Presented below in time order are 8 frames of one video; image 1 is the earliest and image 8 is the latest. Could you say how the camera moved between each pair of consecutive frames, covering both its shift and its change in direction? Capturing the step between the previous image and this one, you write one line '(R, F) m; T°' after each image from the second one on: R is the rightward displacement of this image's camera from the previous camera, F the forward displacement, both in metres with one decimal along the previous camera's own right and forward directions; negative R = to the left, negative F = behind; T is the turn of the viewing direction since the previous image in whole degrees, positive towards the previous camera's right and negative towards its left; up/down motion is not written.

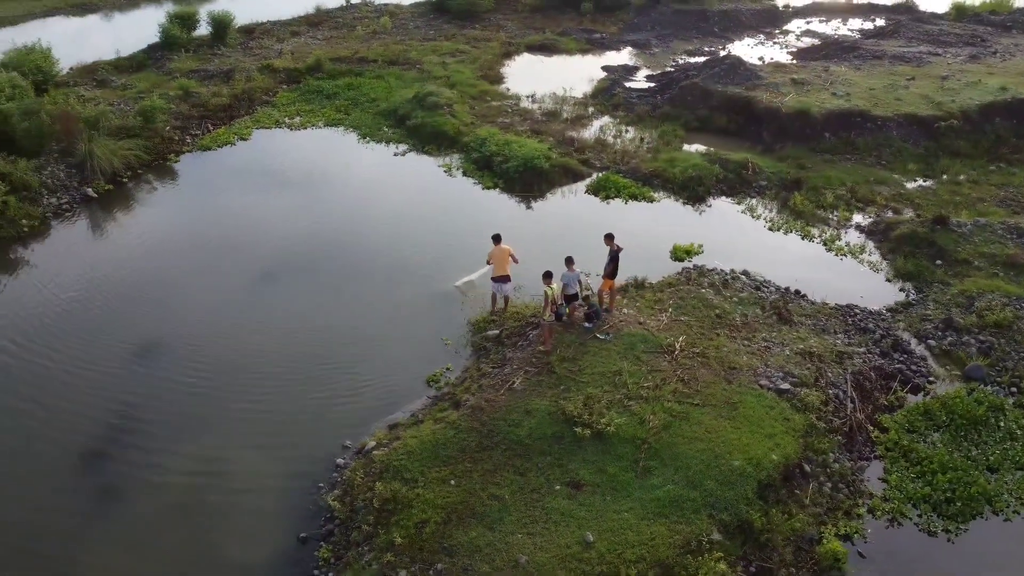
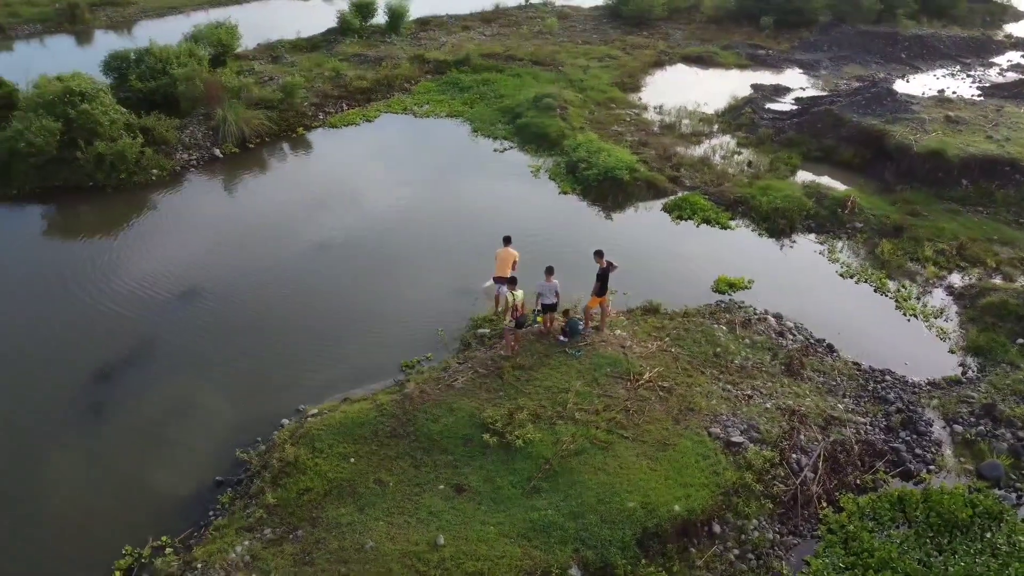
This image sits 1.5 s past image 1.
(+3.6, +0.5) m; -15°
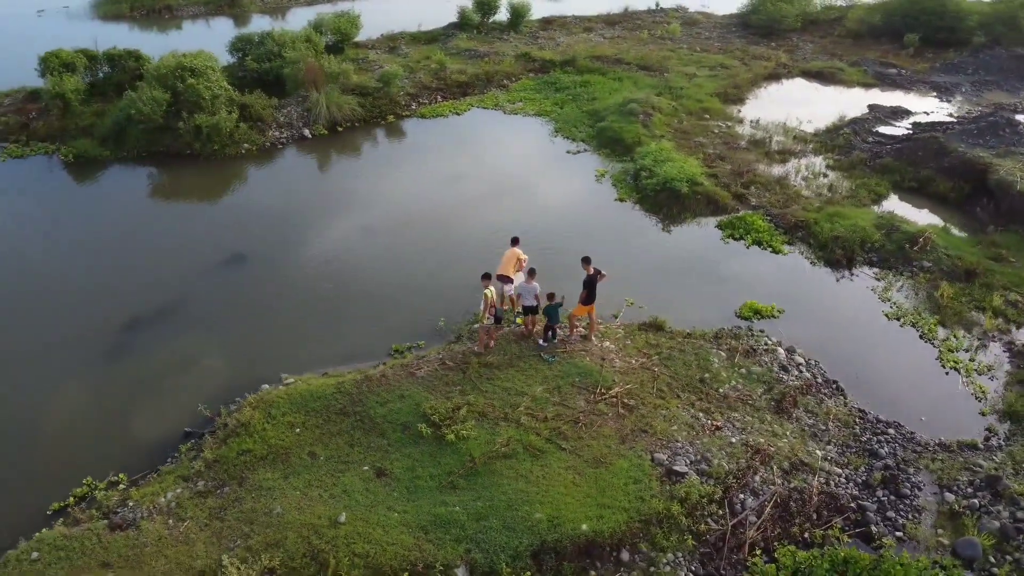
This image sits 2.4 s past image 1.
(+2.6, +0.3) m; -11°
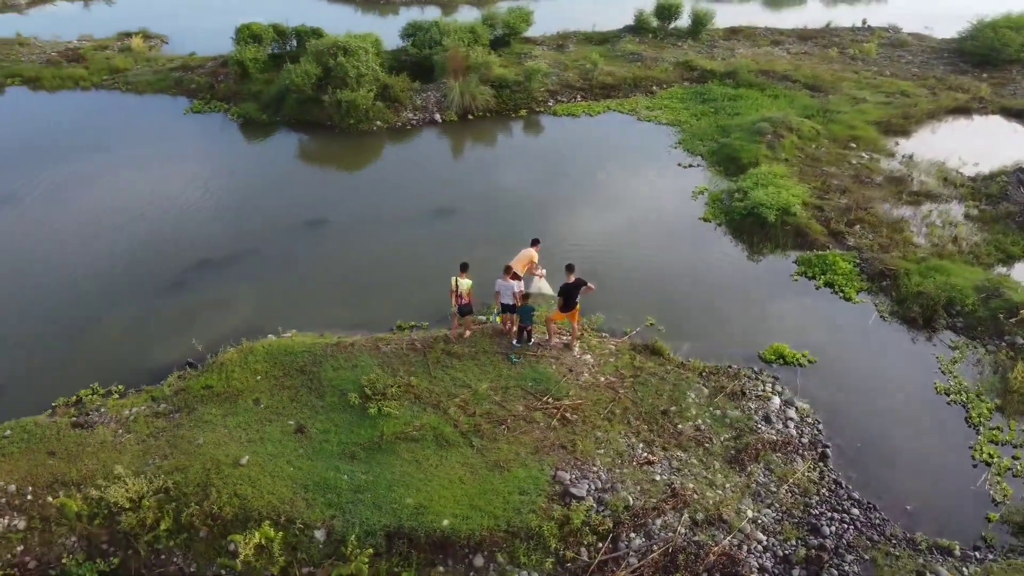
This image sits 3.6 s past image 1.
(+3.7, +0.5) m; -16°
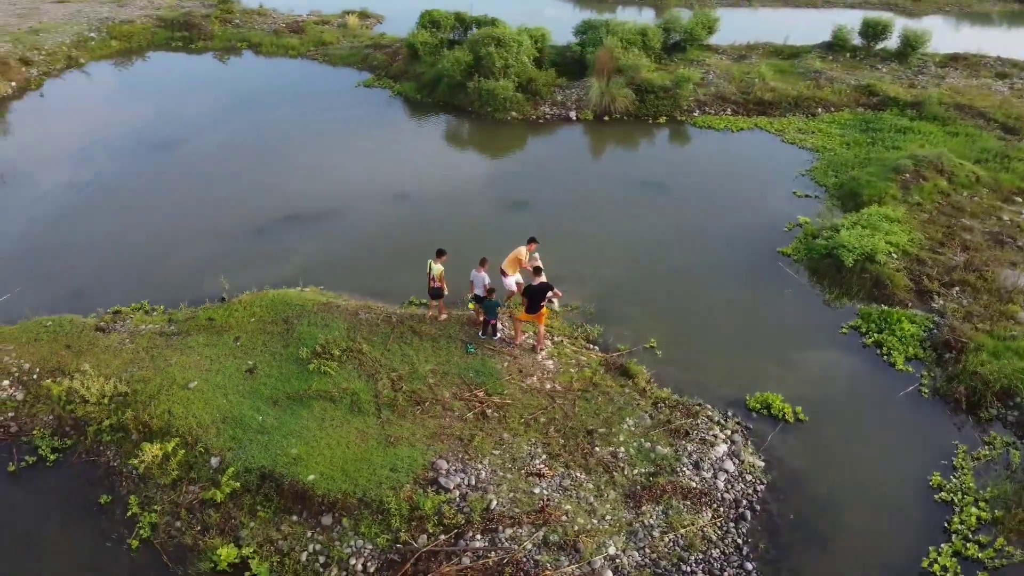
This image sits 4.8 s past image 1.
(+4.1, +0.5) m; -17°
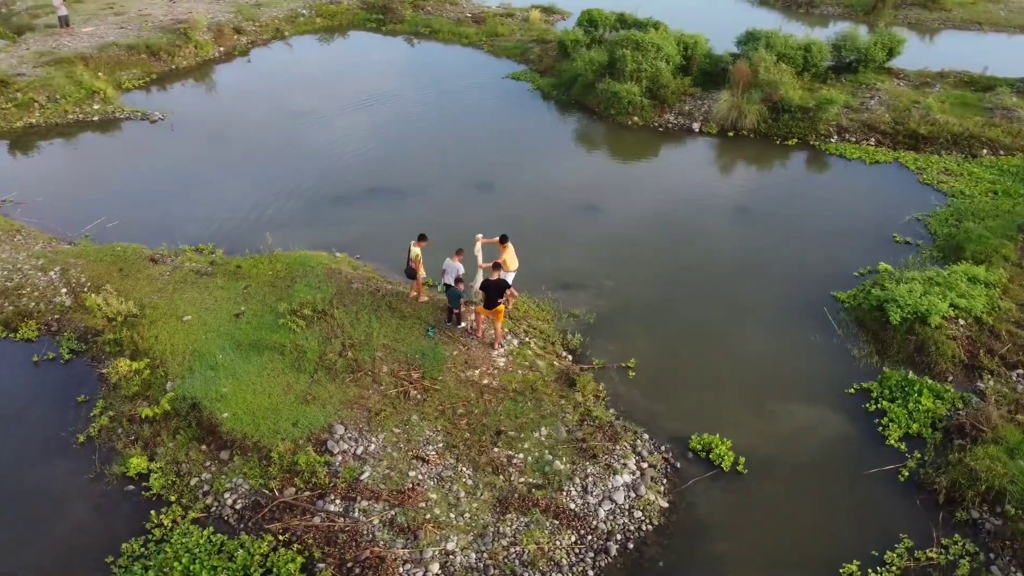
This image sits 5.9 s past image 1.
(+3.9, +0.5) m; -16°
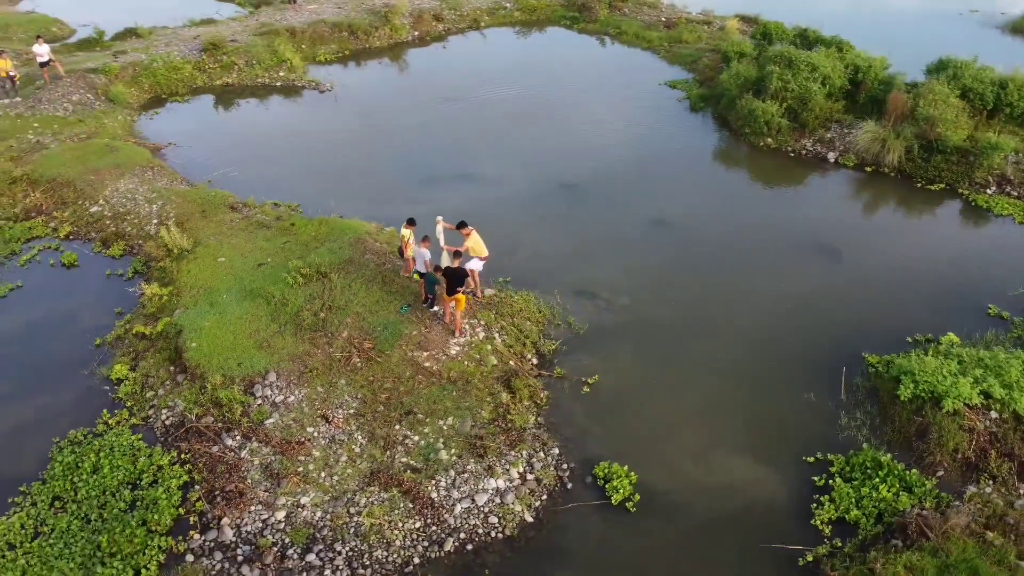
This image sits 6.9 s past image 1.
(+4.2, +0.5) m; -17°
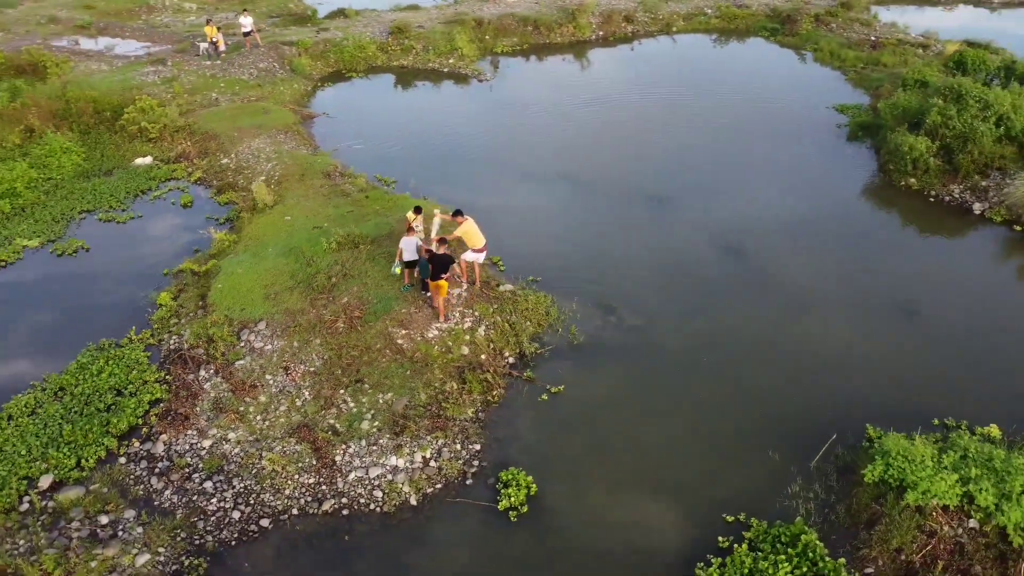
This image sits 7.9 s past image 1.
(+3.9, +0.5) m; -17°
